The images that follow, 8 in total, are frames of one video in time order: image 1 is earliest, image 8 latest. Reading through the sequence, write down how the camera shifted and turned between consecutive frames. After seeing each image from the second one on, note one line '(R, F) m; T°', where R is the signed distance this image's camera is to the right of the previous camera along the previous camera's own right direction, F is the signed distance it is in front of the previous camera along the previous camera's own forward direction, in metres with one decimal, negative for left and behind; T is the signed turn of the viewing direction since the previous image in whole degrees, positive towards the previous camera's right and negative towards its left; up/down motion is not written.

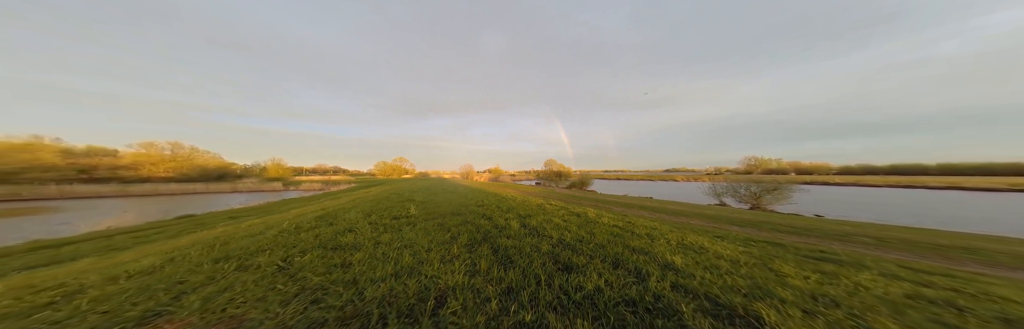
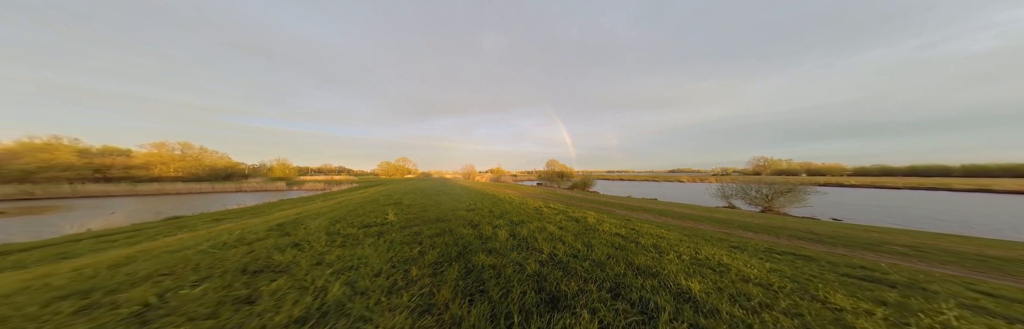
(+0.5, +0.6) m; -1°
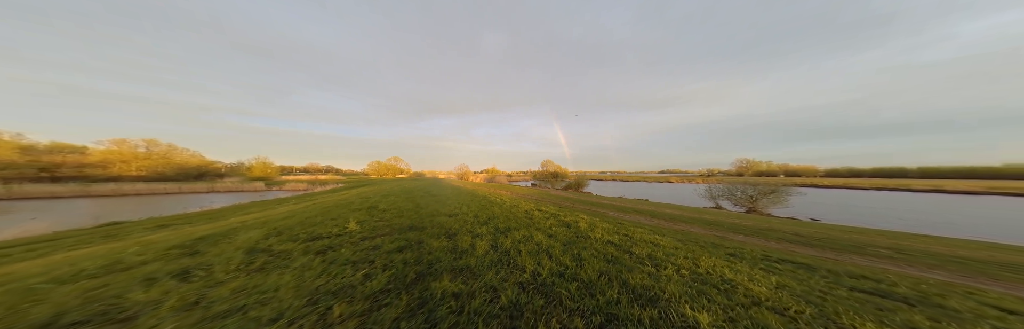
(+0.4, +0.6) m; +2°
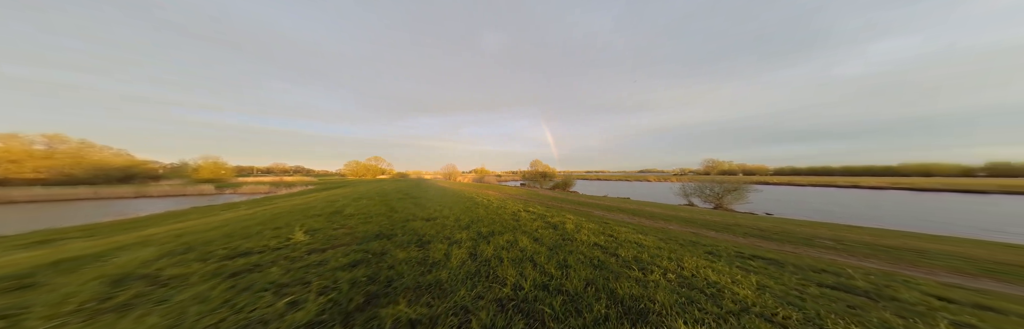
(+0.2, +0.4) m; +4°
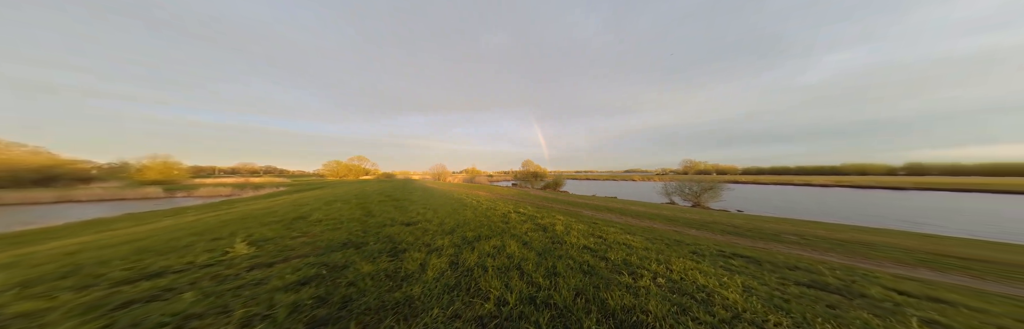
(+0.1, +0.3) m; +3°
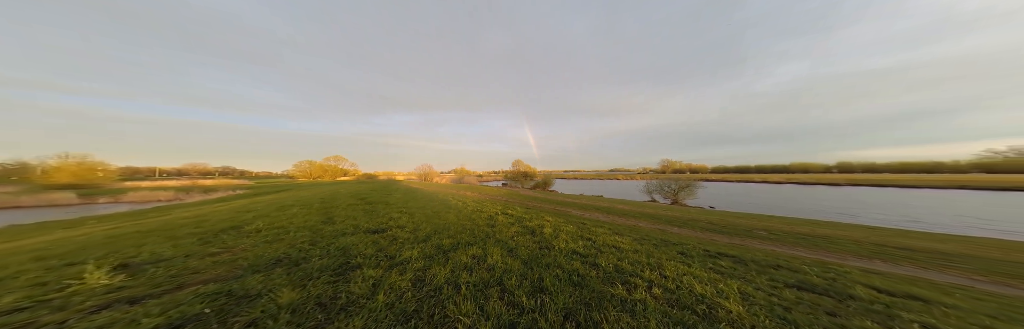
(+0.2, +0.6) m; +4°
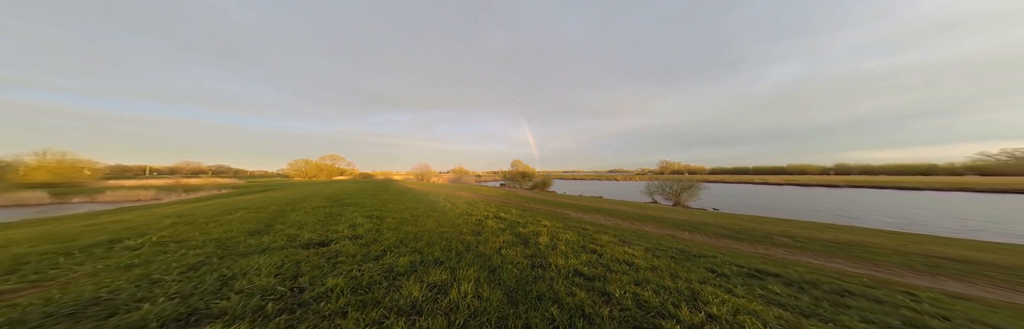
(+0.4, +1.3) m; 0°
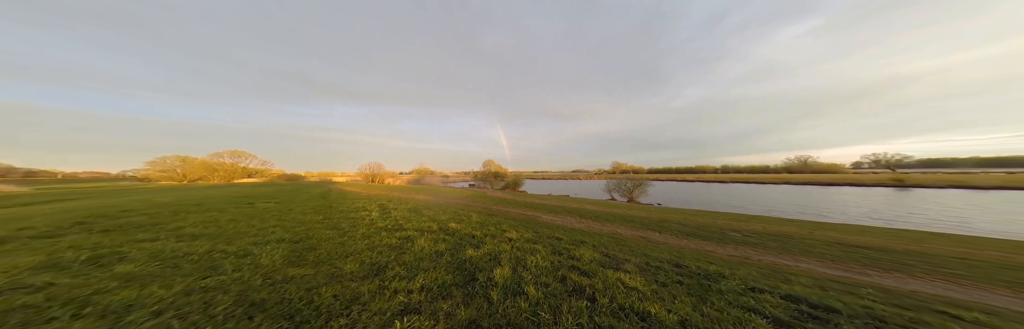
(+0.8, +2.8) m; +11°
